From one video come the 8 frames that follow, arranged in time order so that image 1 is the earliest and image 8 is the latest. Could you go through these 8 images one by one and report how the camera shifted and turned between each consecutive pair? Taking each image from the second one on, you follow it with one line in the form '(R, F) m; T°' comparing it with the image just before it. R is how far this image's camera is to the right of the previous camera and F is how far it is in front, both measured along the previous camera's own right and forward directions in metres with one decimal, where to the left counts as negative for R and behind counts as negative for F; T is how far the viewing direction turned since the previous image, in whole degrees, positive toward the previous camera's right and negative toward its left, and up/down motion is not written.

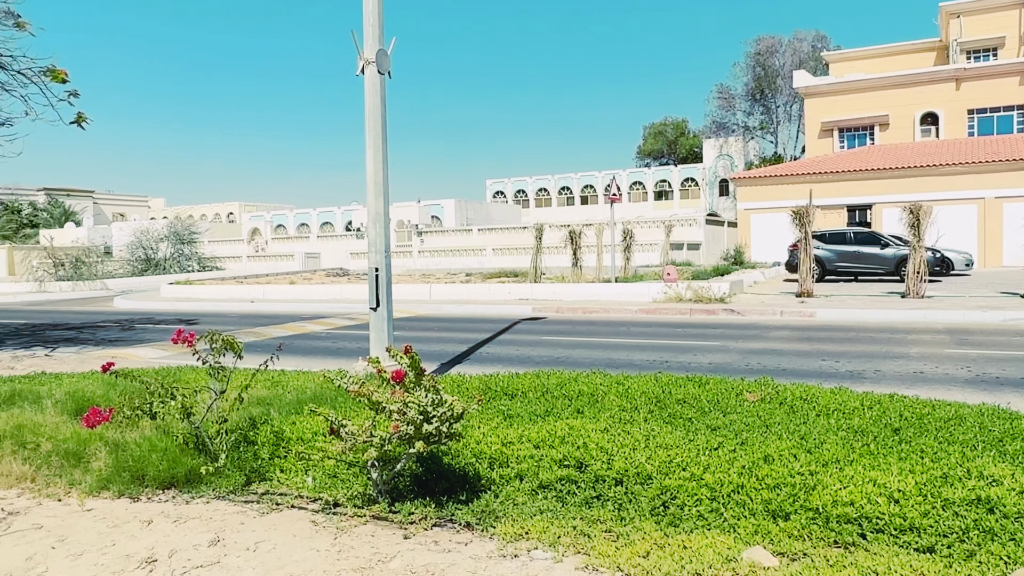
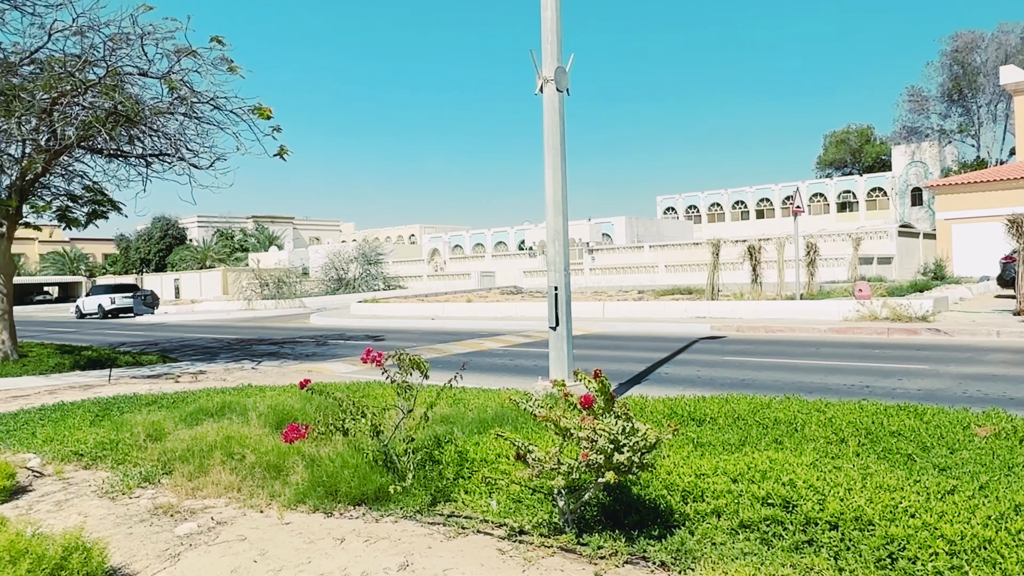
(-0.1, +0.2) m; -13°
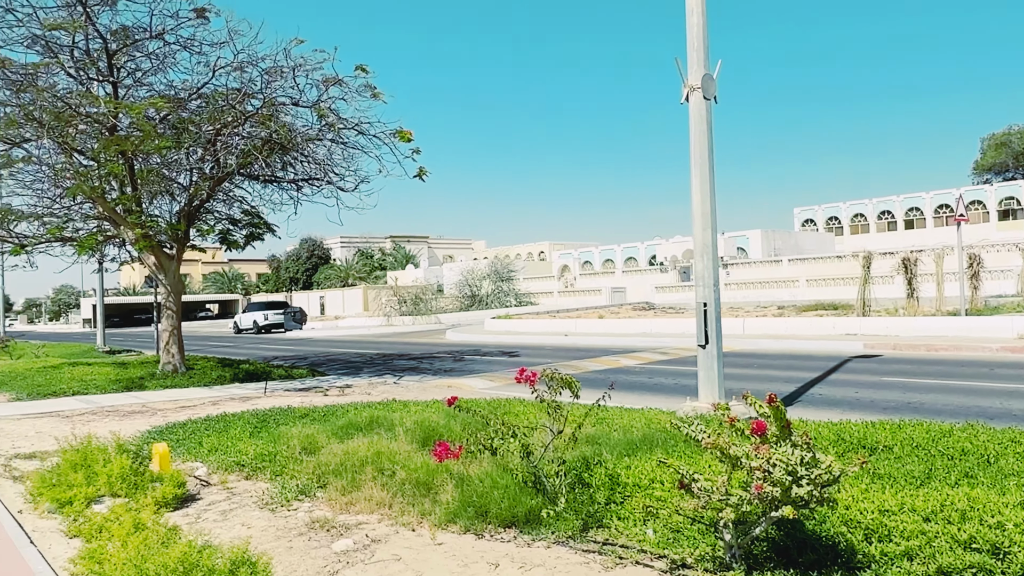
(-0.1, +0.1) m; -10°
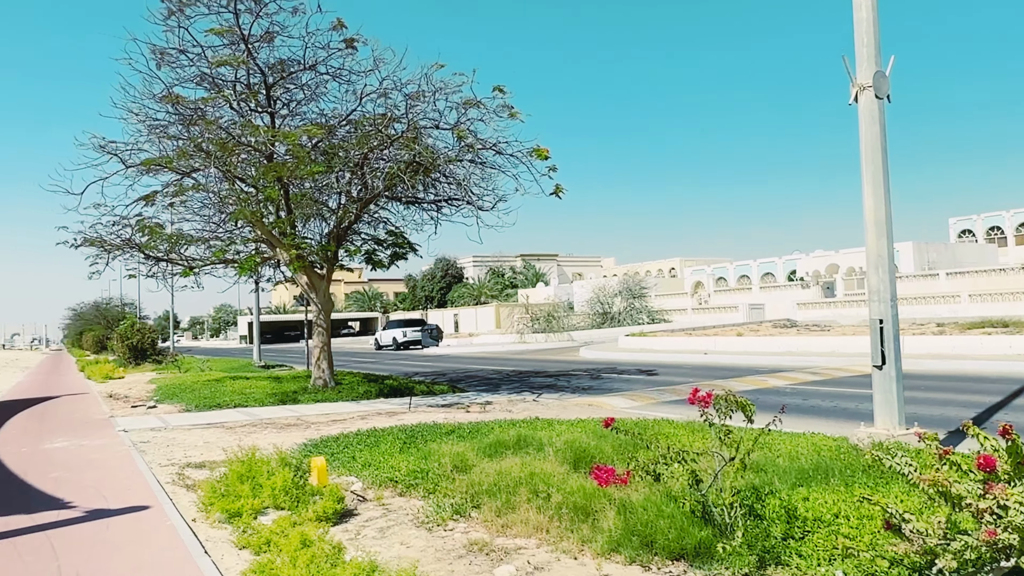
(-0.2, +0.2) m; -10°
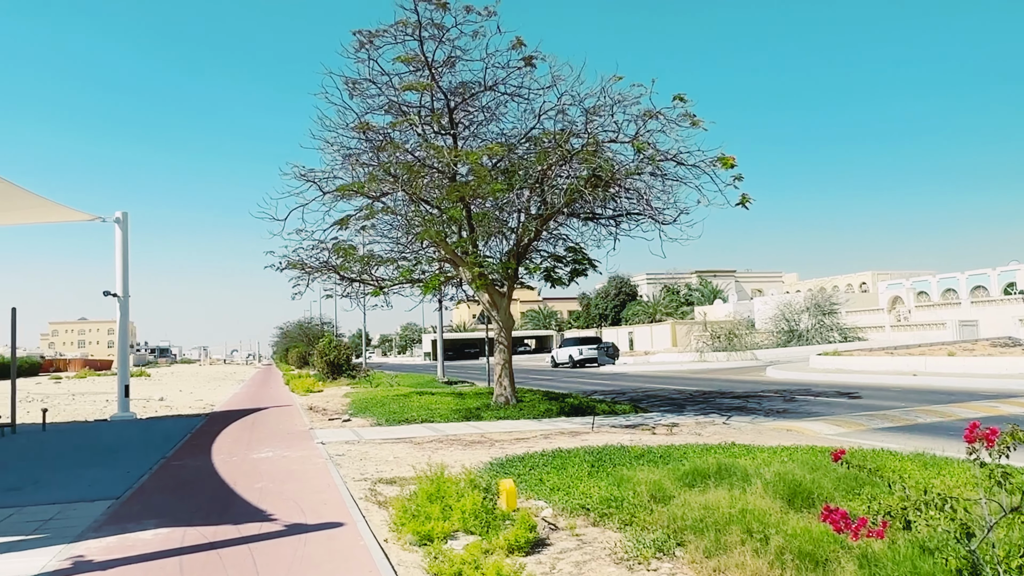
(-0.2, +0.3) m; -13°
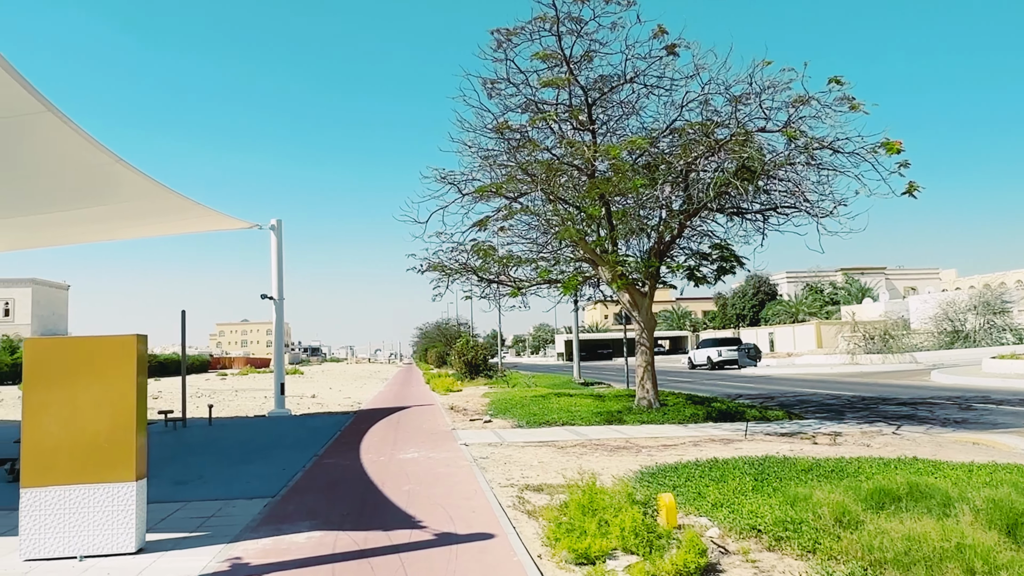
(-0.1, +0.3) m; -10°
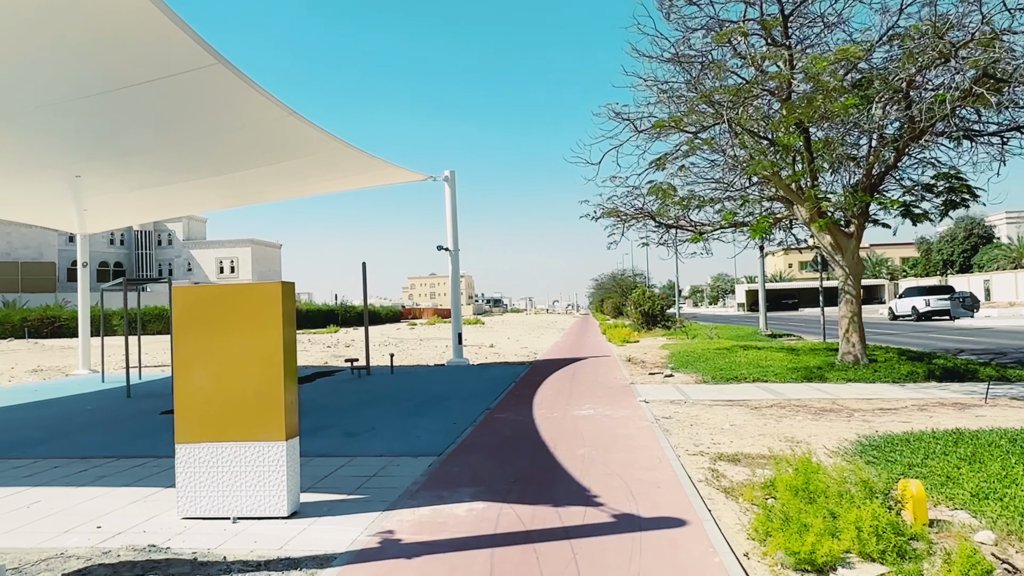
(-0.1, +0.9) m; -13°
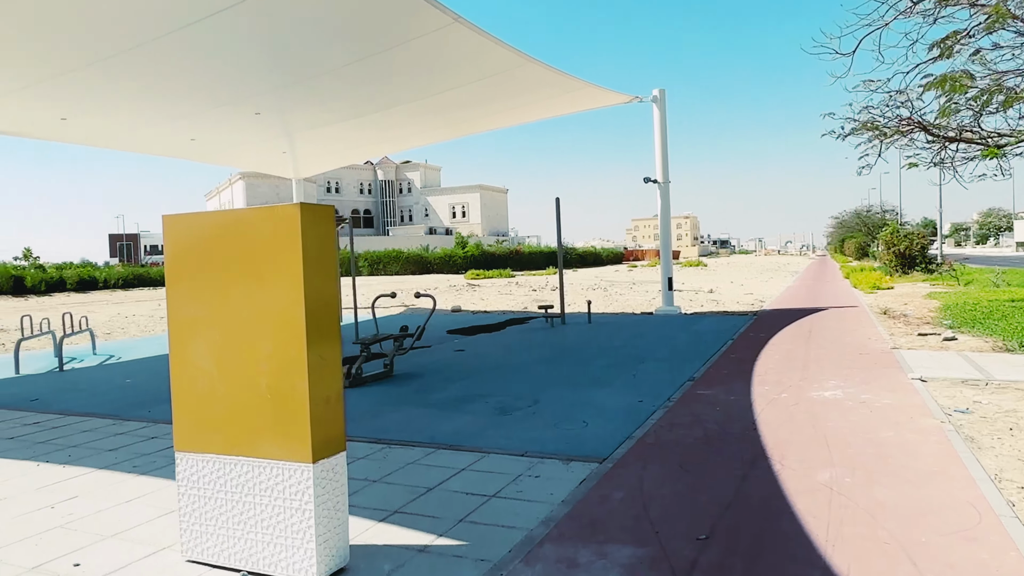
(+0.1, +2.1) m; -16°
